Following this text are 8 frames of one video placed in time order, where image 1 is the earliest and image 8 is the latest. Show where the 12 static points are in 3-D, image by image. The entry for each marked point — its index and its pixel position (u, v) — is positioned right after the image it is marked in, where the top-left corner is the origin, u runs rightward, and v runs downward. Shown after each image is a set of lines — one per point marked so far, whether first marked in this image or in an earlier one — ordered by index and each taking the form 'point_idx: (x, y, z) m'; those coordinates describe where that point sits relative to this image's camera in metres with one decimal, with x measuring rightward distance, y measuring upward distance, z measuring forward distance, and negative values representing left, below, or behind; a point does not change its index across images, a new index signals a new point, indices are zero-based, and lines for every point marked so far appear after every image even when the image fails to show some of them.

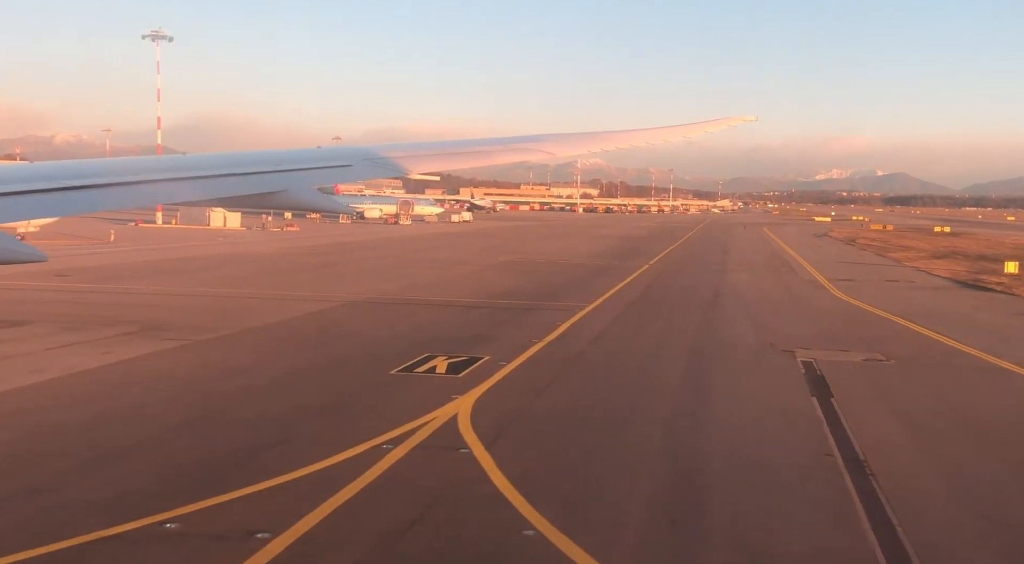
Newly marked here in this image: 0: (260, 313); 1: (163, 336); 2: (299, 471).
0: (-5.6, -0.7, +16.9) m
1: (-5.8, -1.0, +13.2) m
2: (-1.7, -1.6, +6.3) m
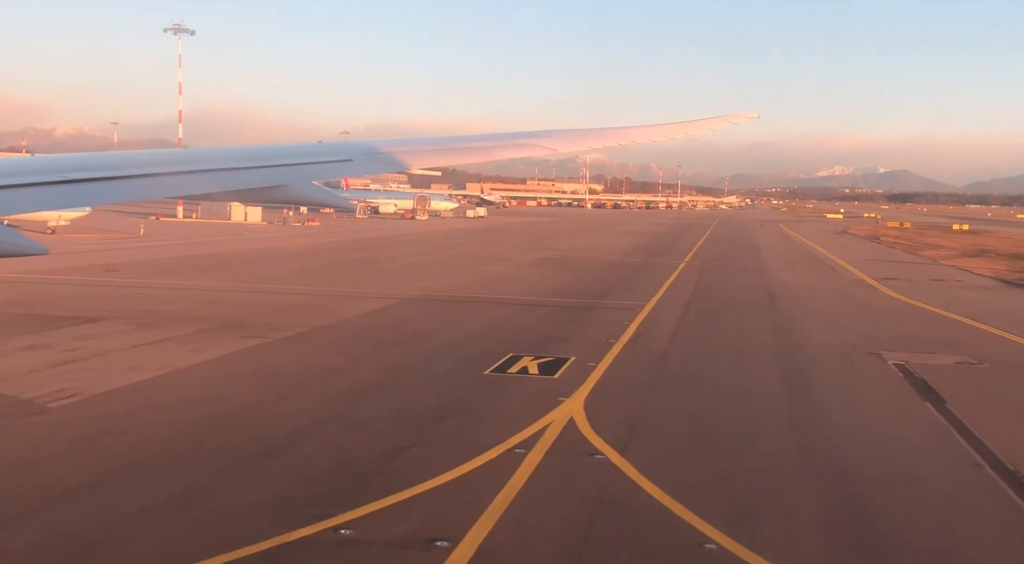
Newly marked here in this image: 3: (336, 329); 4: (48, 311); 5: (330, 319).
0: (-4.1, -0.7, +16.9) m
1: (-4.5, -0.9, +13.2) m
2: (-0.5, -1.6, +6.2) m
3: (-3.2, -0.9, +14.2) m
4: (-9.6, -0.6, +15.9) m
5: (-3.7, -0.8, +15.7) m
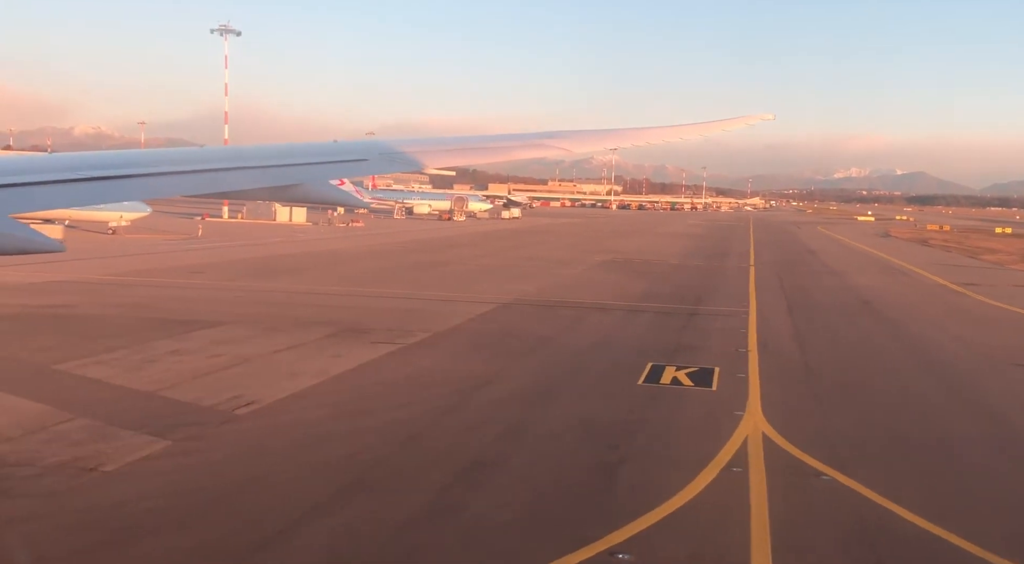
0: (-1.8, -0.8, +16.9) m
1: (-2.3, -1.0, +13.2) m
2: (+1.3, -1.7, +6.0) m
3: (-1.0, -1.0, +14.2) m
4: (-7.3, -0.7, +16.1) m
5: (-1.4, -0.9, +15.6) m
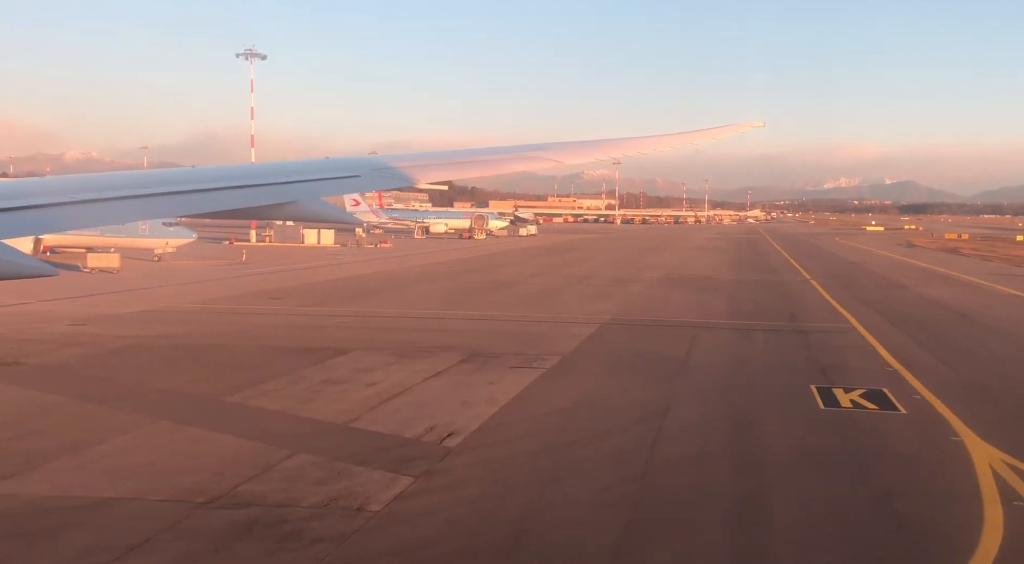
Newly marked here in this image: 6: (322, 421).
0: (+0.7, -1.2, +16.7) m
1: (+0.1, -1.5, +13.0) m
2: (+3.6, -1.9, +5.8) m
3: (+1.4, -1.4, +14.0) m
4: (-4.8, -1.3, +16.1) m
5: (+1.1, -1.3, +15.4) m
6: (-2.2, -1.7, +9.2) m
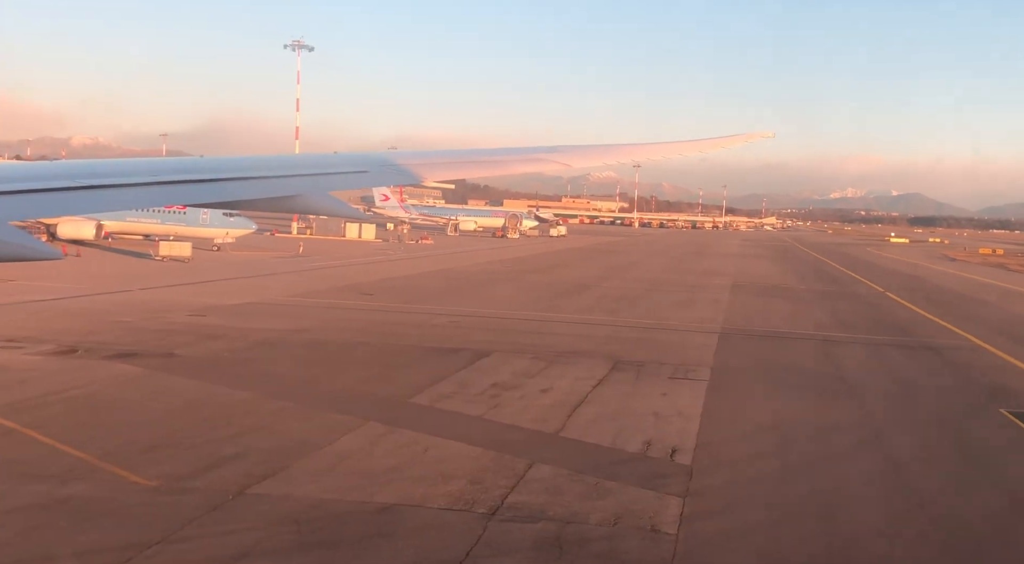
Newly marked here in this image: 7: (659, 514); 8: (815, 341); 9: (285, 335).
0: (+3.5, -1.4, +16.4) m
1: (+2.7, -1.6, +12.7) m
2: (+5.9, -2.1, +5.3) m
3: (+4.1, -1.6, +13.6) m
4: (-2.0, -1.2, +16.0) m
5: (+3.8, -1.5, +15.1) m
6: (+0.2, -1.7, +9.0) m
7: (+1.2, -1.9, +6.2) m
8: (+7.4, -1.5, +18.8) m
9: (-4.8, -1.1, +16.1) m
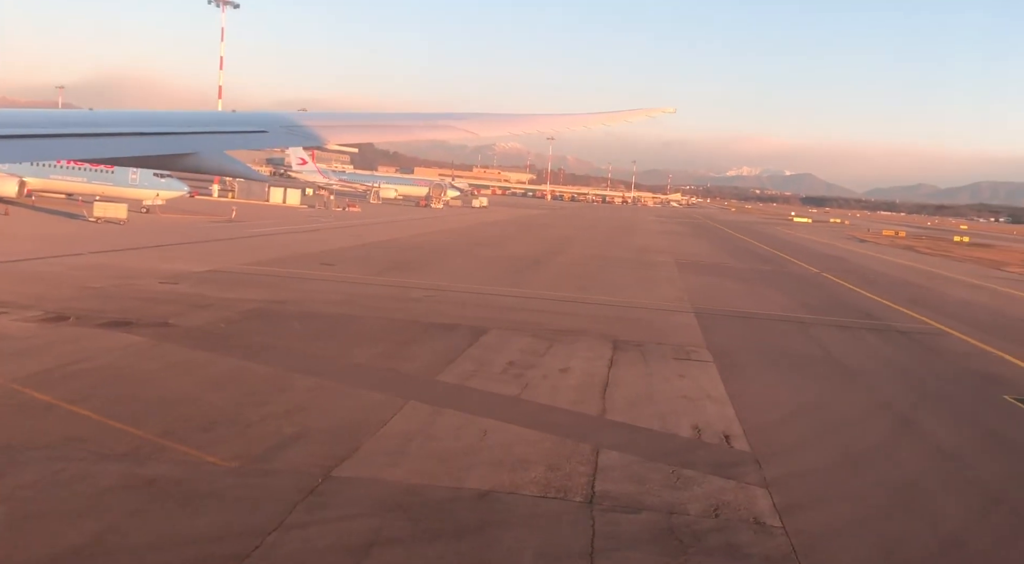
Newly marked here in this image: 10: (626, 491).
0: (+3.3, -1.0, +16.5) m
1: (+2.9, -1.3, +12.8) m
2: (+6.7, -2.2, +5.8) m
3: (+4.1, -1.3, +13.8) m
4: (-2.2, -0.7, +15.6) m
5: (+3.7, -1.1, +15.3) m
6: (+0.7, -1.5, +8.9) m
7: (+1.9, -1.8, +6.2) m
8: (+6.9, -1.0, +19.3) m
9: (-4.9, -0.5, +15.4) m
10: (+0.9, -1.7, +6.3) m
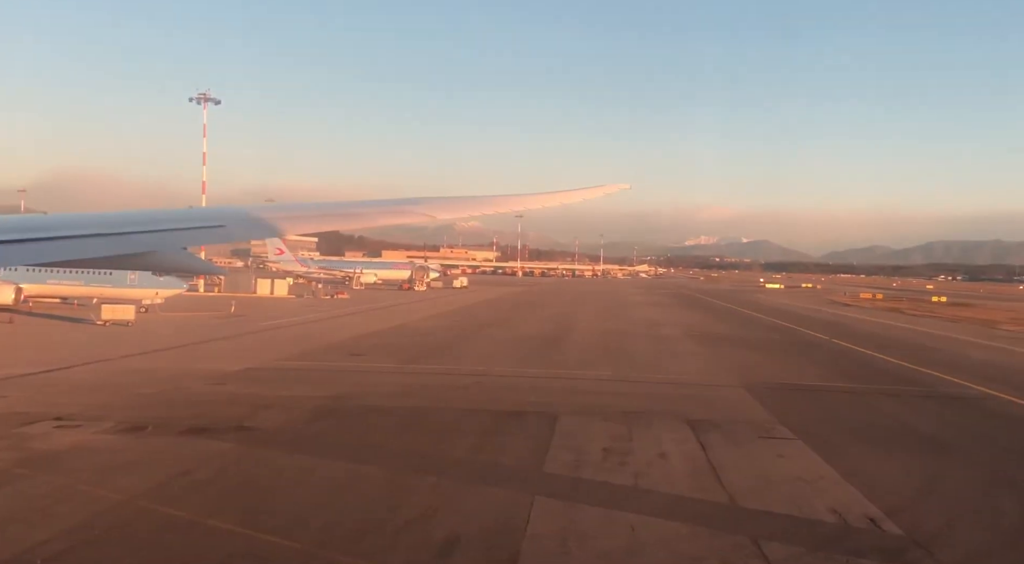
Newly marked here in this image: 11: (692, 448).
0: (+4.6, -2.6, +16.4) m
1: (+4.3, -2.6, +12.6) m
2: (+8.2, -2.5, +5.6) m
3: (+5.5, -2.6, +13.6) m
4: (-0.9, -2.5, +15.4) m
5: (+5.0, -2.6, +15.1) m
6: (+2.2, -2.5, +8.7) m
7: (+3.4, -2.4, +6.0) m
8: (+8.2, -2.8, +19.1) m
9: (-3.6, -2.4, +15.2) m
10: (+2.4, -2.4, +6.1) m
11: (+2.7, -2.5, +11.5) m
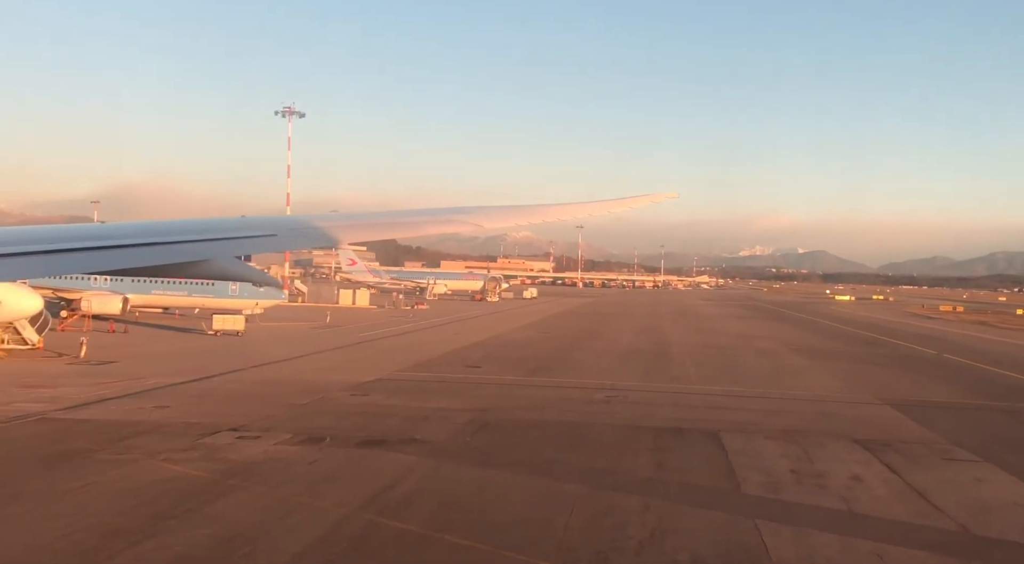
0: (+7.7, -2.9, +15.7) m
1: (+7.0, -2.8, +12.0) m
2: (+10.2, -2.7, +4.6) m
3: (+8.3, -2.8, +12.9) m
4: (+2.1, -2.8, +15.2) m
5: (+8.0, -2.9, +14.4) m
6: (+4.5, -2.6, +8.2) m
7: (+5.5, -2.6, +5.4) m
8: (+11.5, -3.1, +18.1) m
9: (-0.6, -2.7, +15.3) m
10: (+4.5, -2.6, +5.6) m
11: (+5.3, -2.7, +11.0) m
